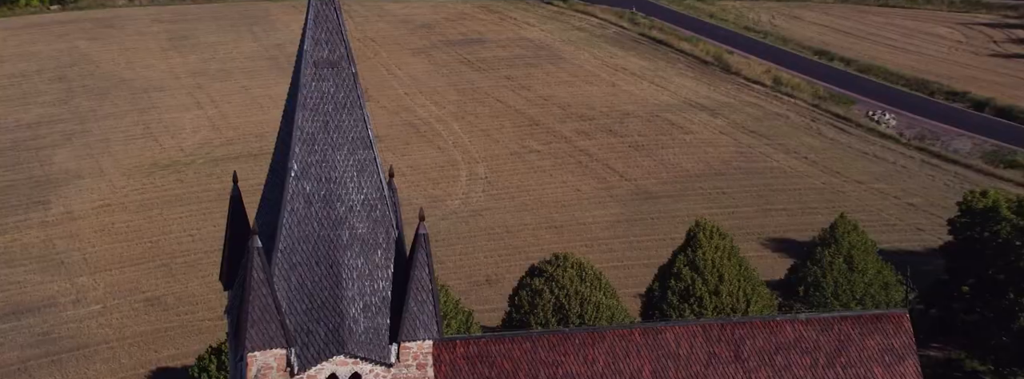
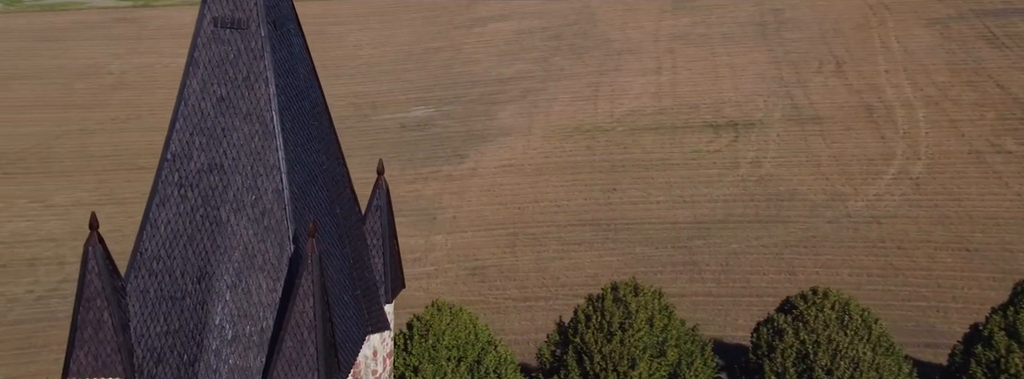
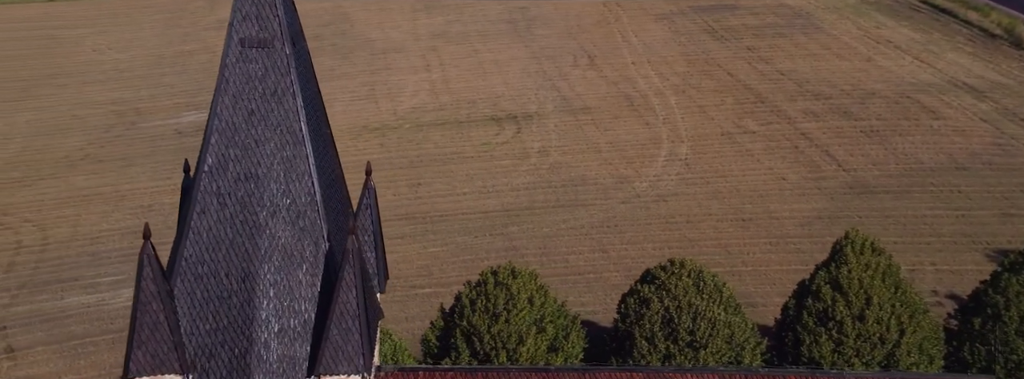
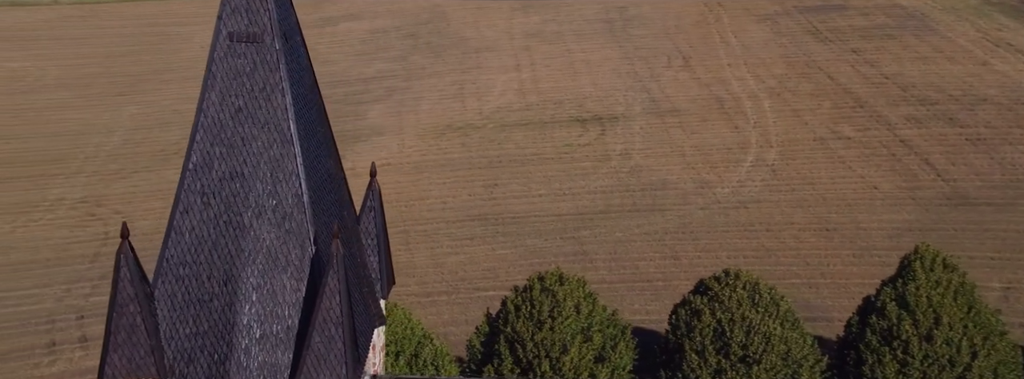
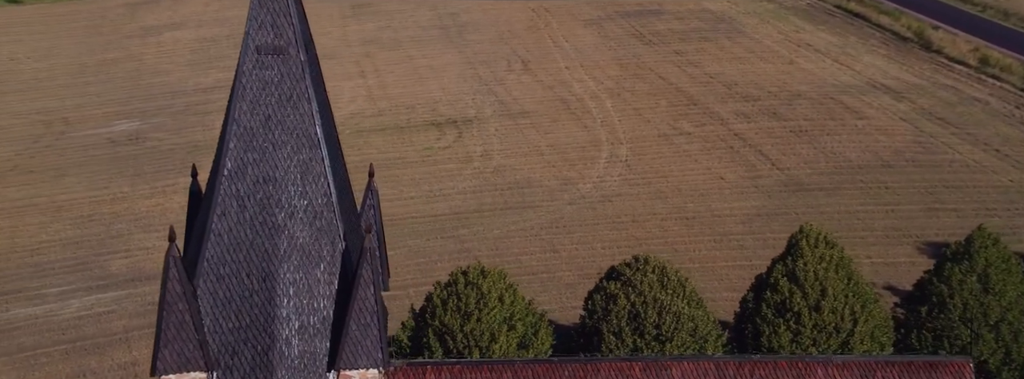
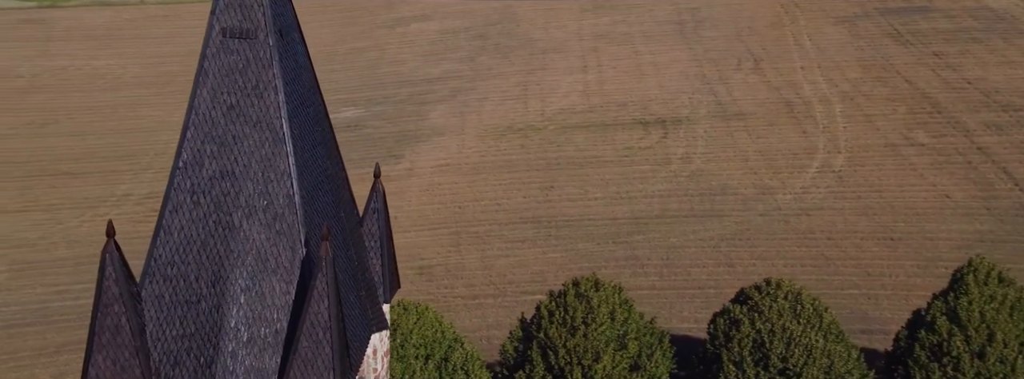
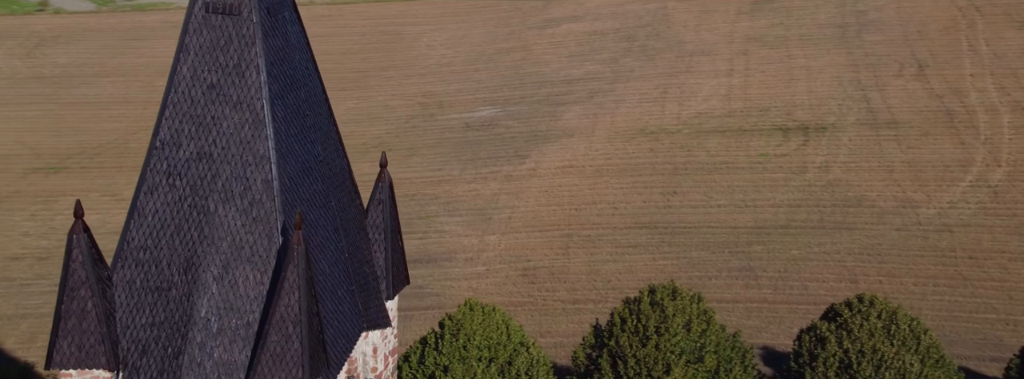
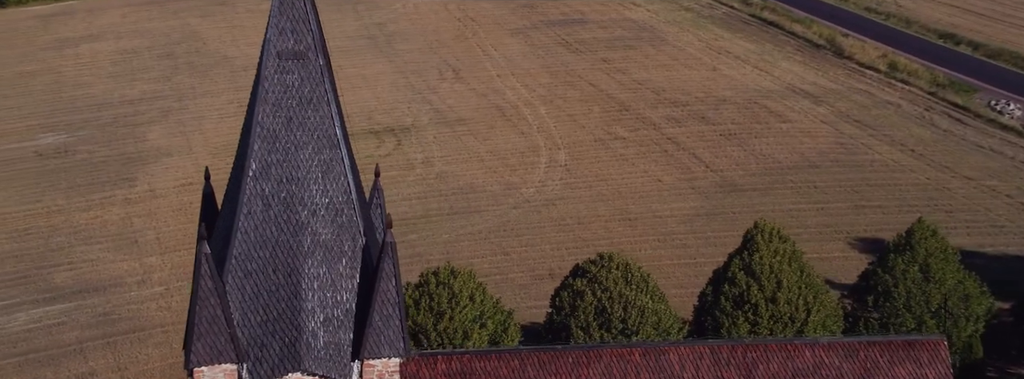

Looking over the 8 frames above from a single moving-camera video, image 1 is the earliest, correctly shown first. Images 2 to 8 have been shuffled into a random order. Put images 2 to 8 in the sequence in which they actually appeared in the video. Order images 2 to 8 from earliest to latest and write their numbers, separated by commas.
8, 5, 3, 4, 6, 2, 7
